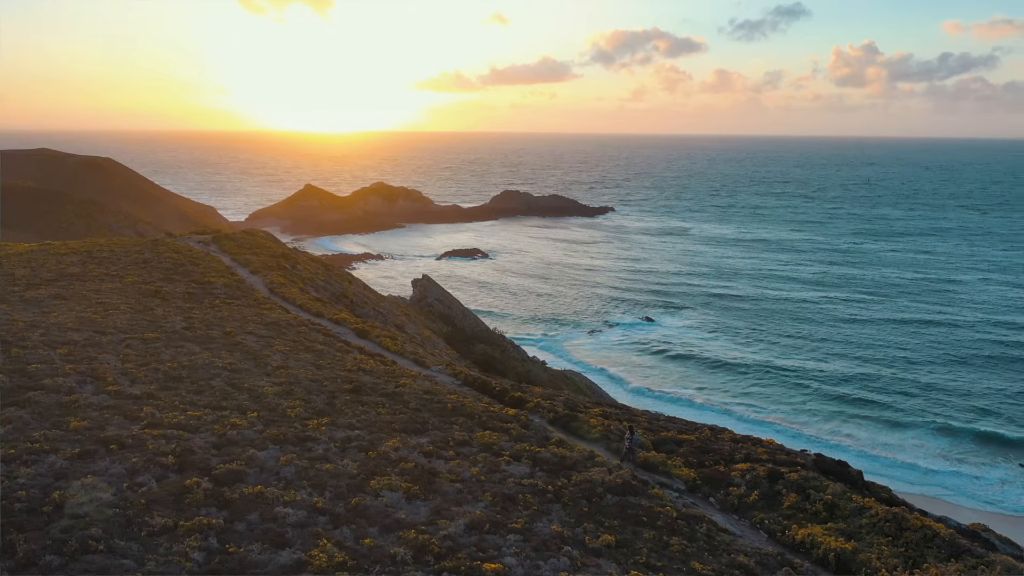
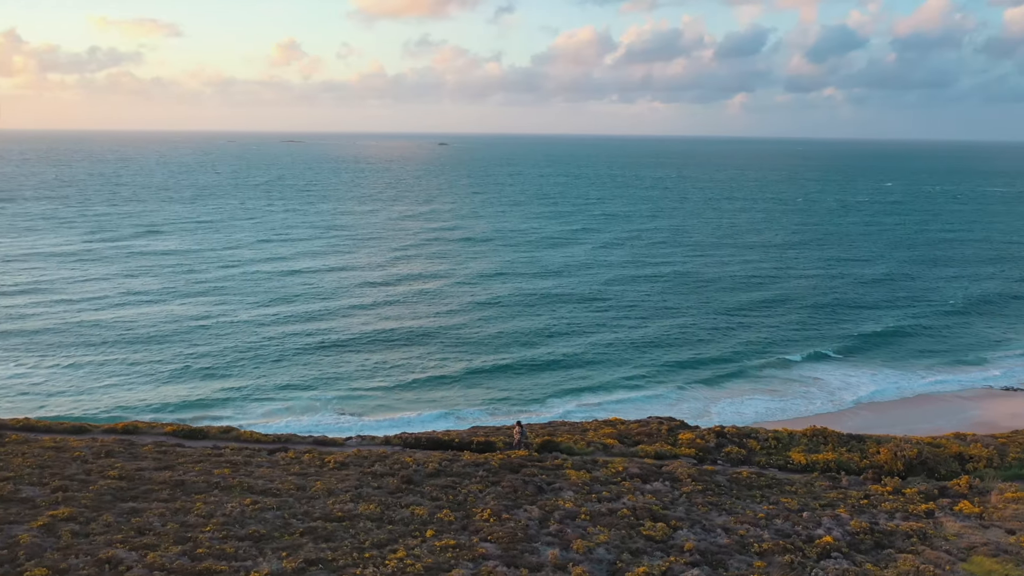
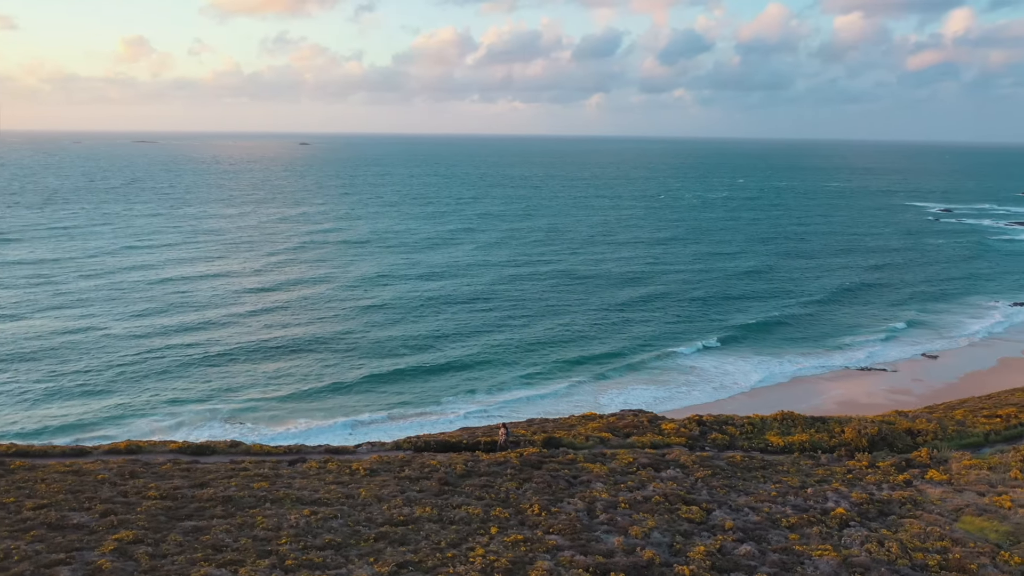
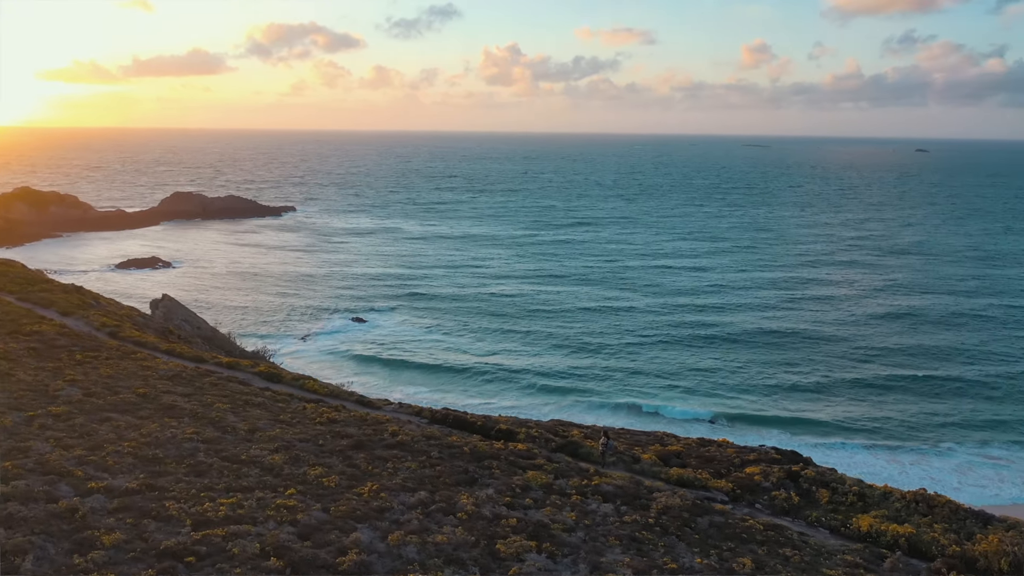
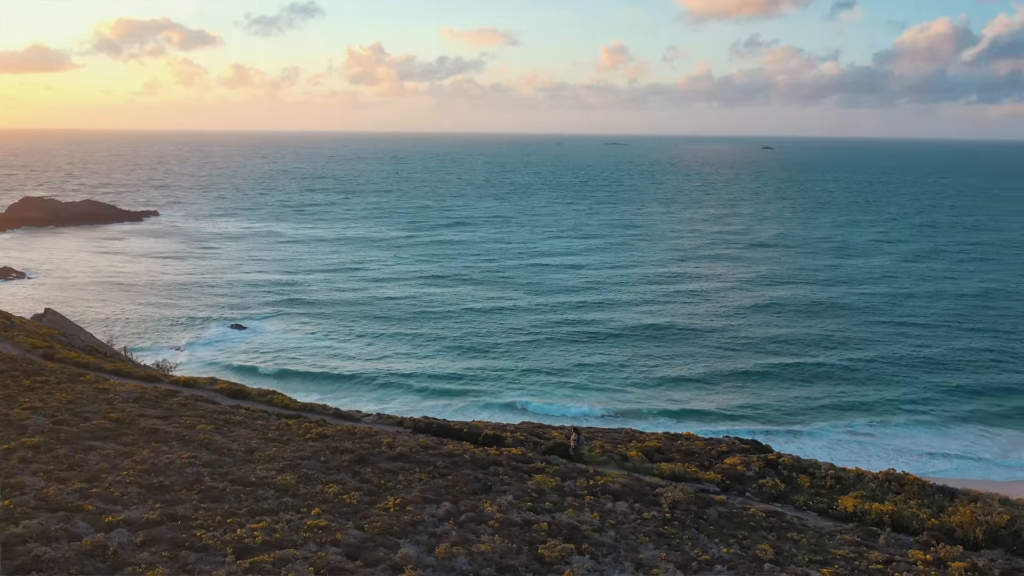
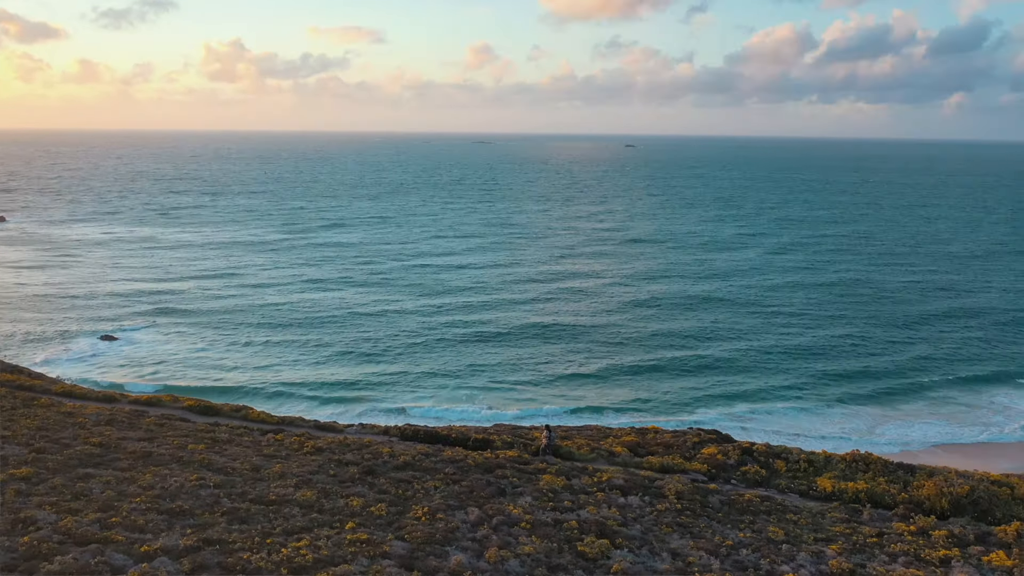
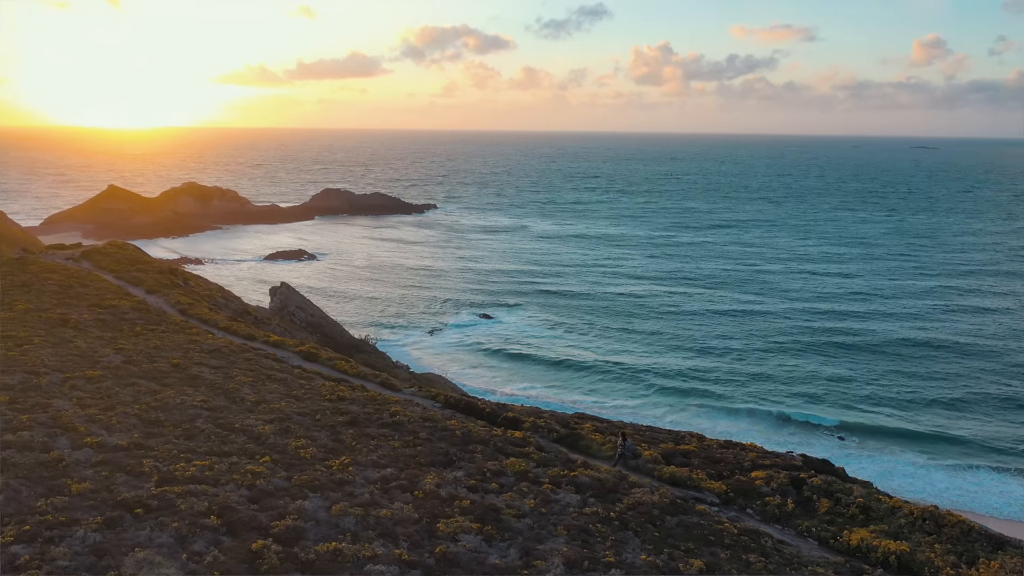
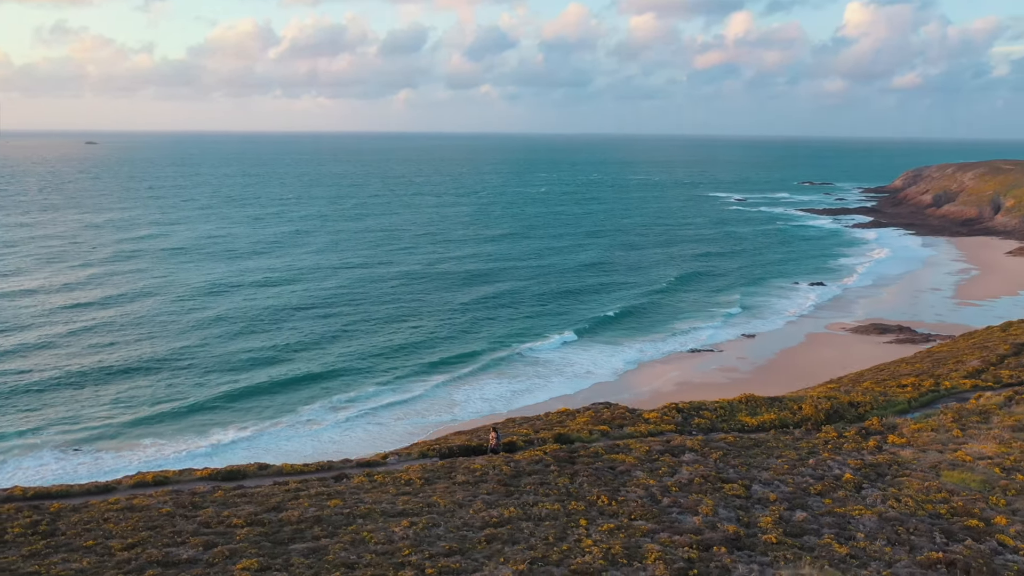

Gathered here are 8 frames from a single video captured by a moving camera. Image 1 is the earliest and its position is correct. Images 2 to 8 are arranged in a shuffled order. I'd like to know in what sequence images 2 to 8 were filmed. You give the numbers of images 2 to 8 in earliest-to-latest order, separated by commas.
7, 4, 5, 6, 2, 3, 8
